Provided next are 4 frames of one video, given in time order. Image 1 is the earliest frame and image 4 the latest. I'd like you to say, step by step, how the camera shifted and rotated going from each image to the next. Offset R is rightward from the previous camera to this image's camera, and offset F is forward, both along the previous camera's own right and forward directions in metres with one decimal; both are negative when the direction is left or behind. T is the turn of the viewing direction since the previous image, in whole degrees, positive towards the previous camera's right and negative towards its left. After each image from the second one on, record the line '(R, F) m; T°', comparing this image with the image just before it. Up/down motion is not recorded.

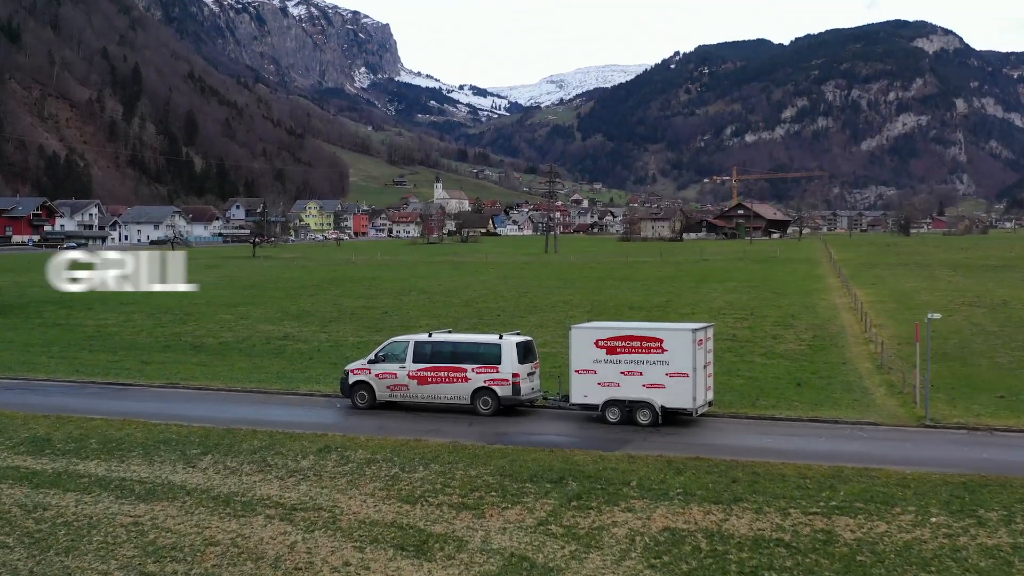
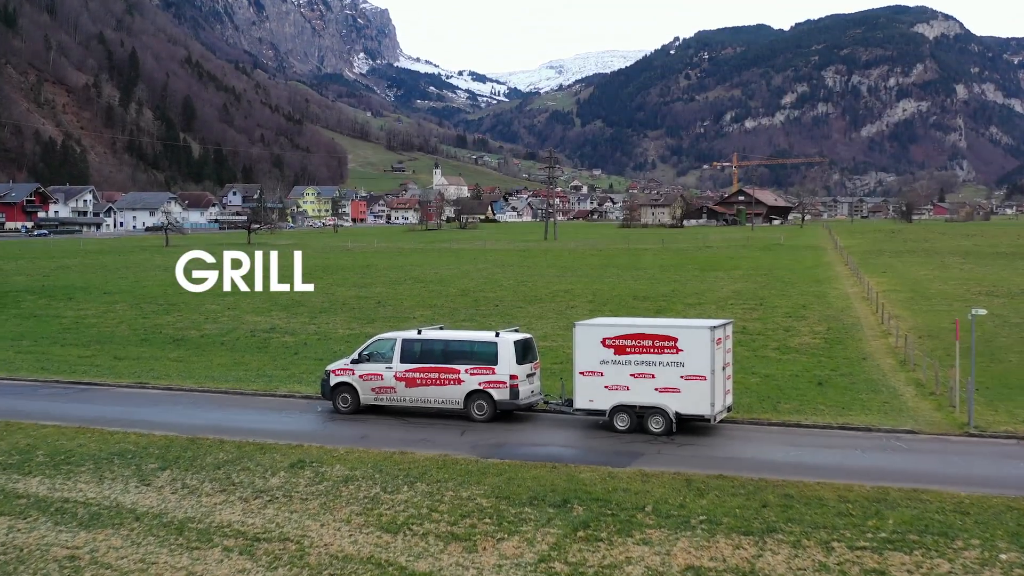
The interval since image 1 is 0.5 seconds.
(0.0, +2.0) m; 0°
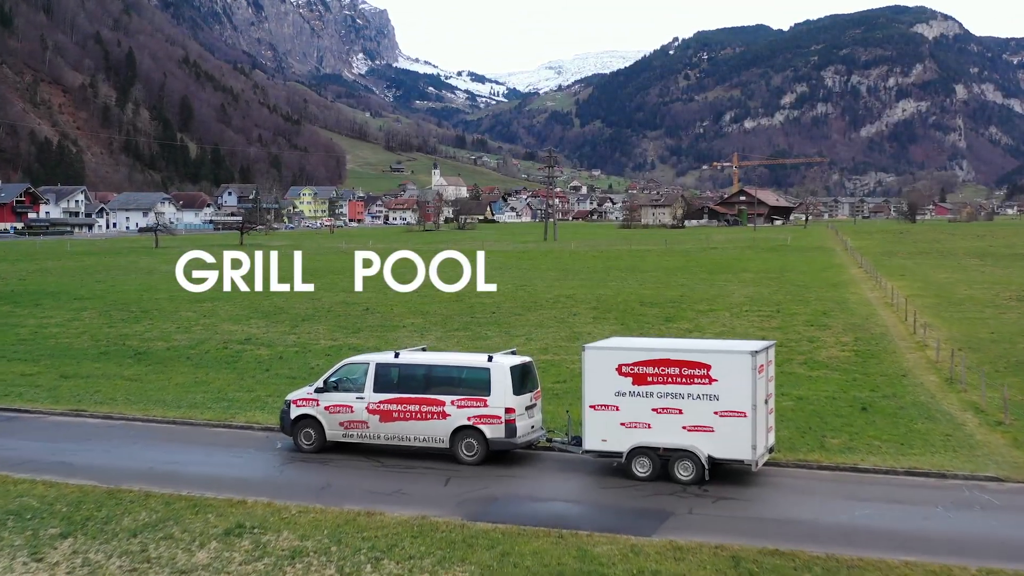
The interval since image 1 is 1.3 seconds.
(+0.1, +3.3) m; 0°
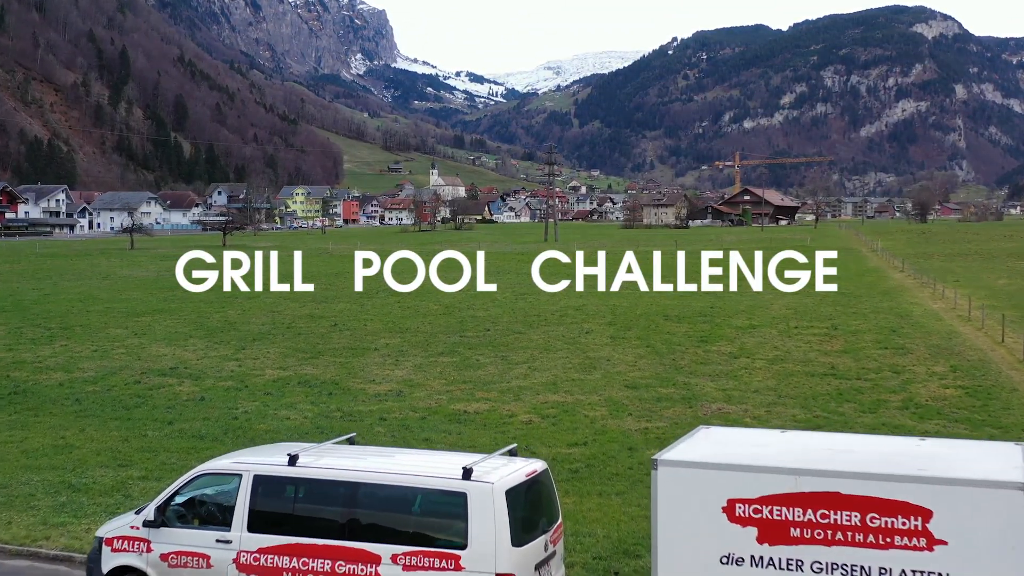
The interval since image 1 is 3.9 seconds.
(0.0, +7.7) m; 0°
